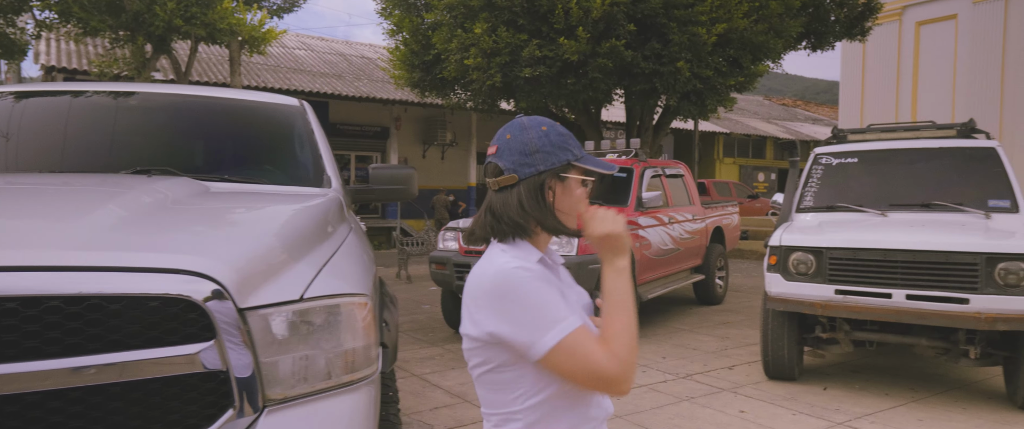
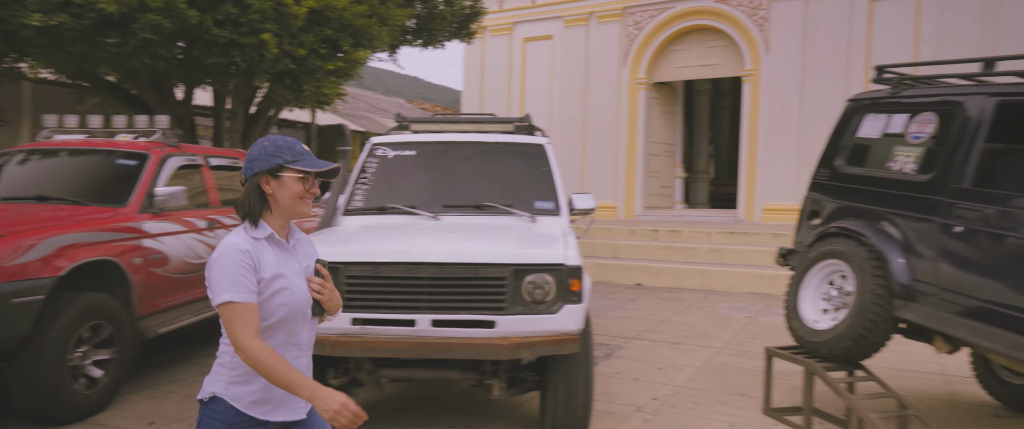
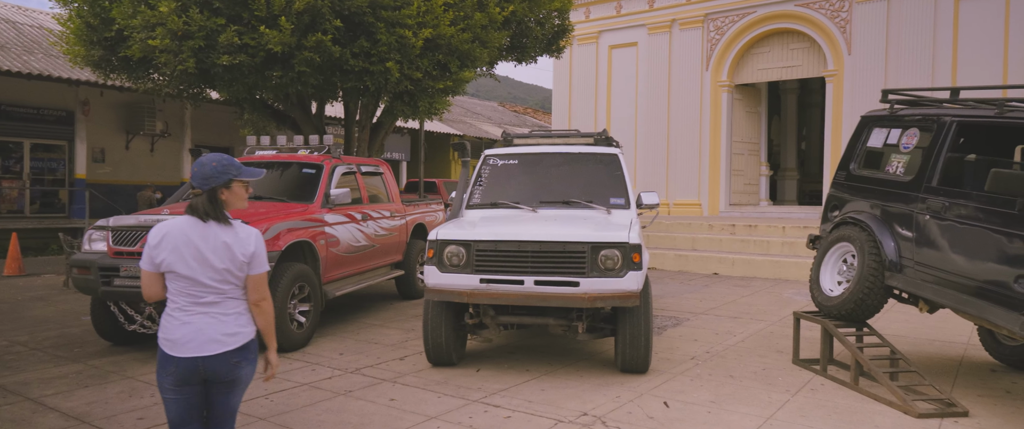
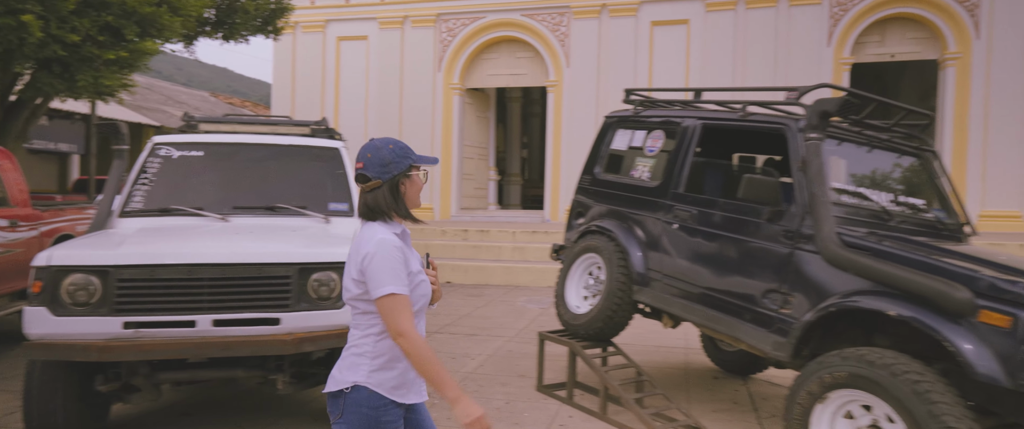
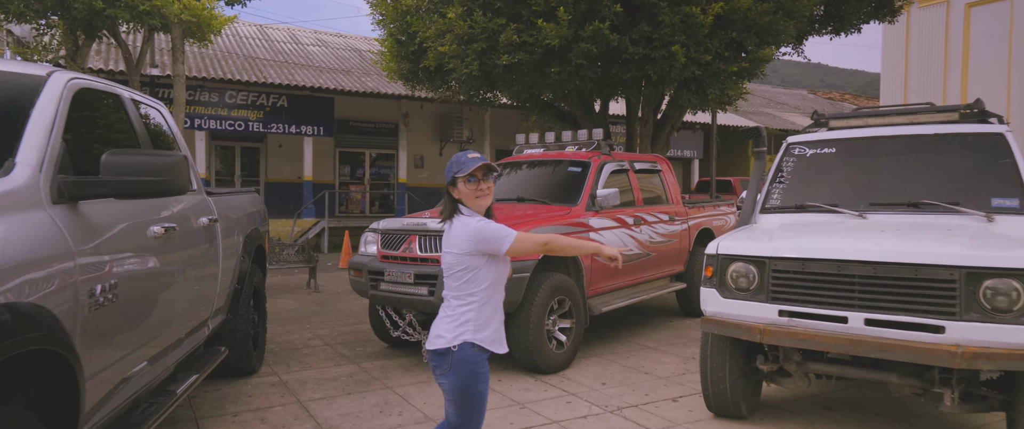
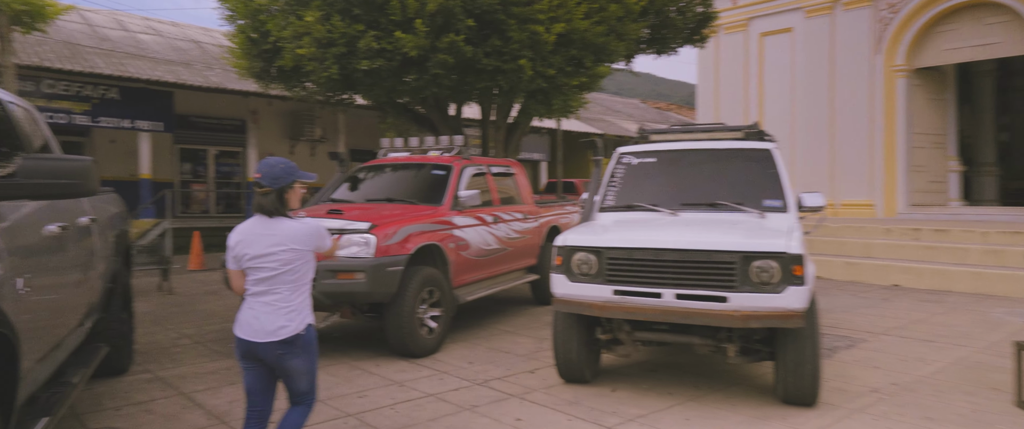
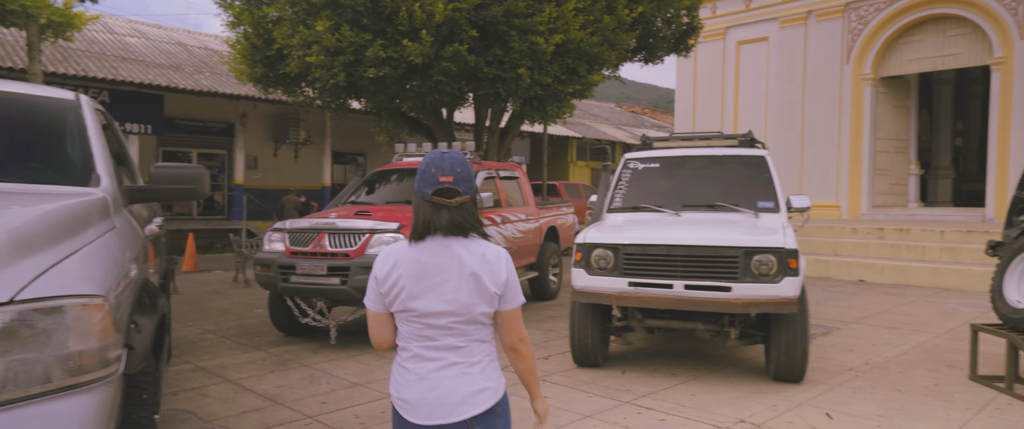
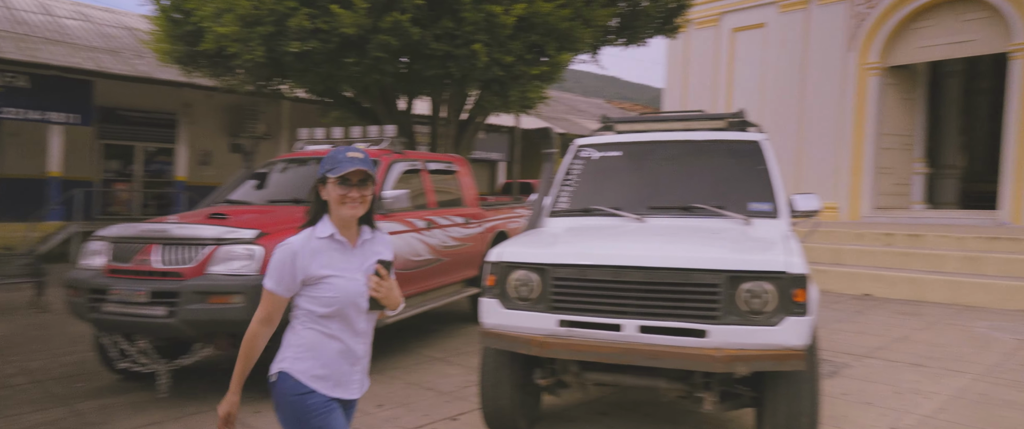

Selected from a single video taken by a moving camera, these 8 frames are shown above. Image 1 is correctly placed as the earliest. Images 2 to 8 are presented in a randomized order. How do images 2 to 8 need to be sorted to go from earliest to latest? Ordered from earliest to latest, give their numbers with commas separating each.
7, 3, 6, 5, 8, 2, 4
